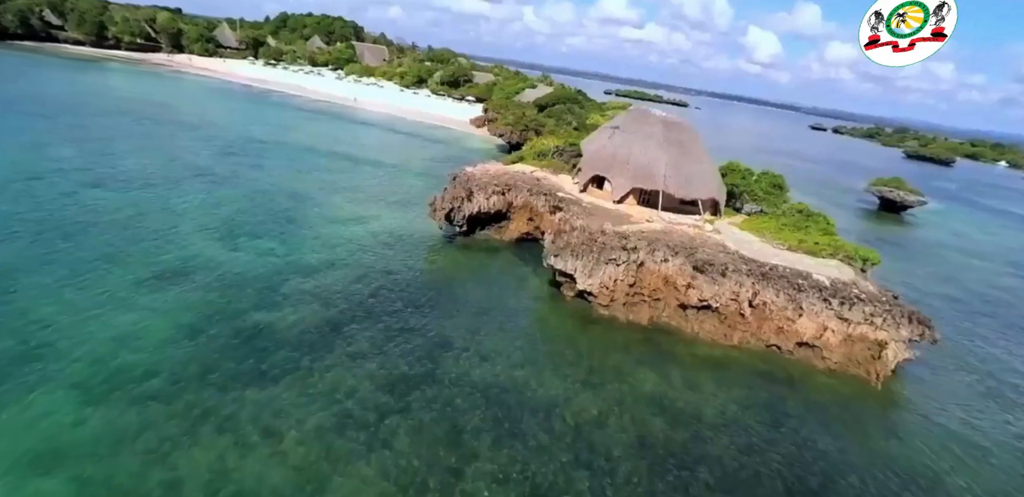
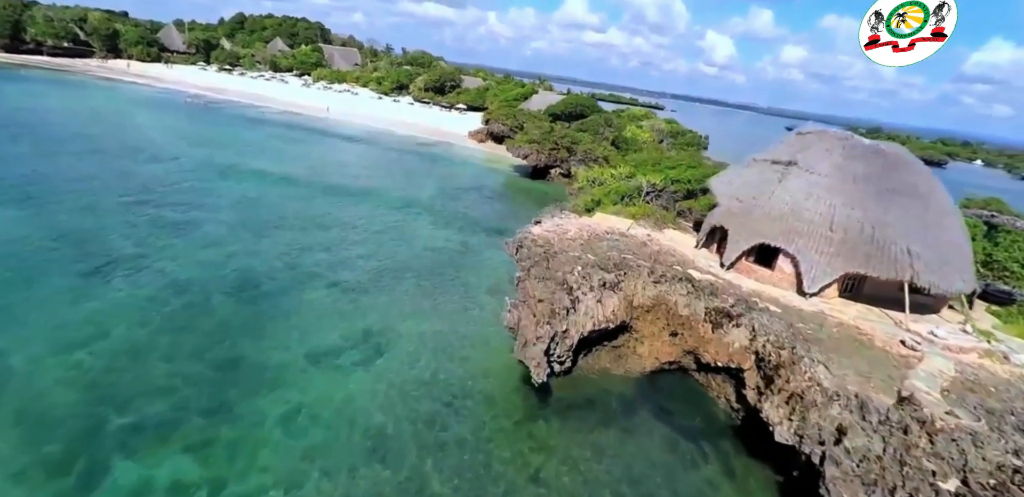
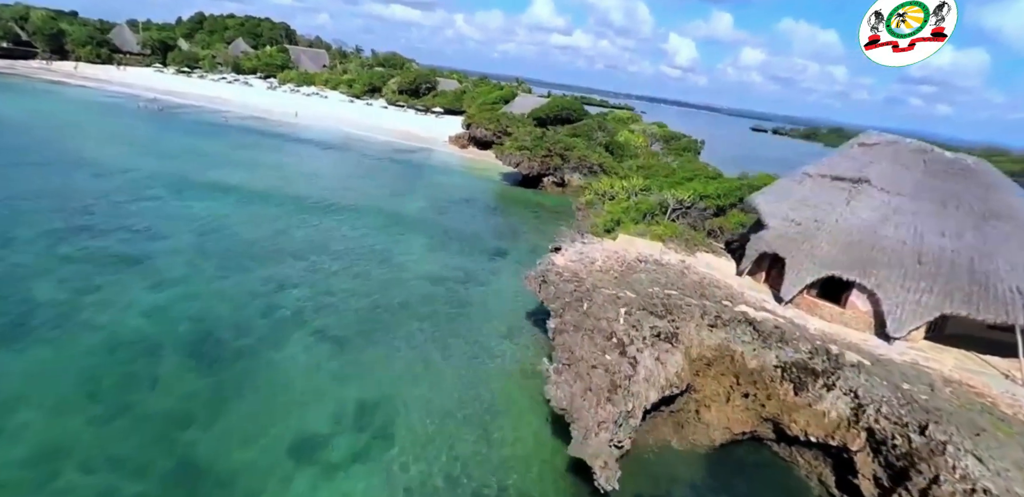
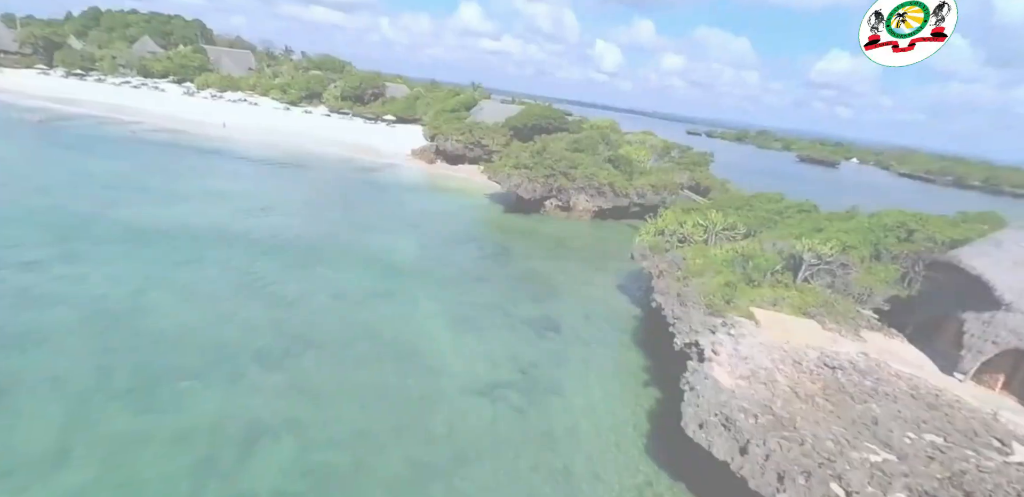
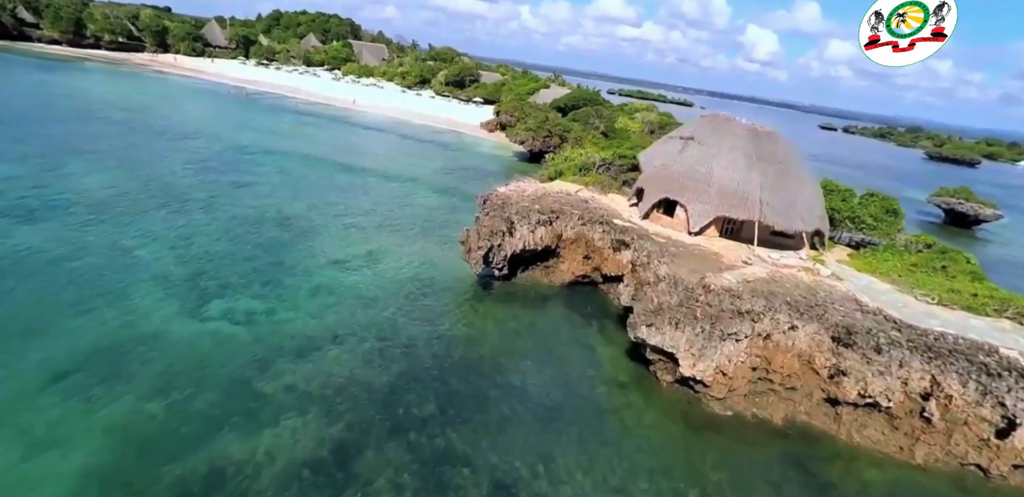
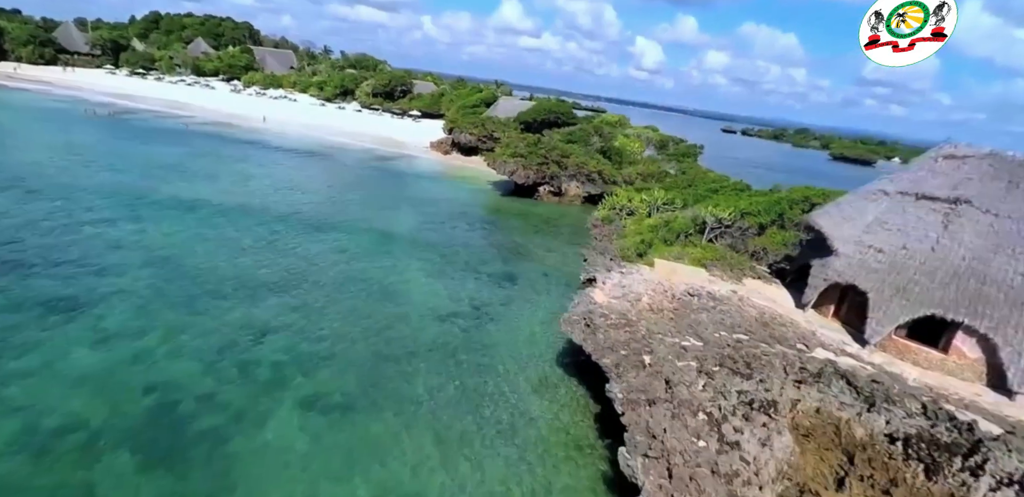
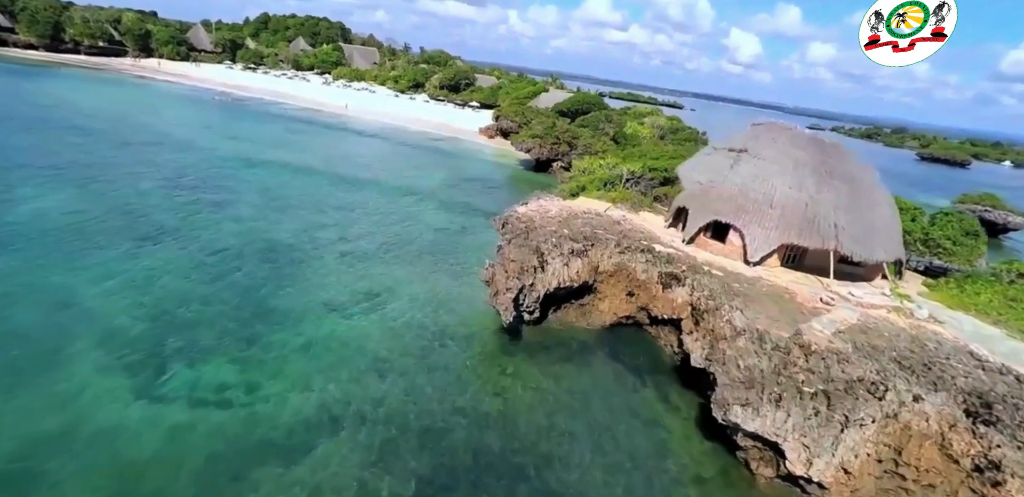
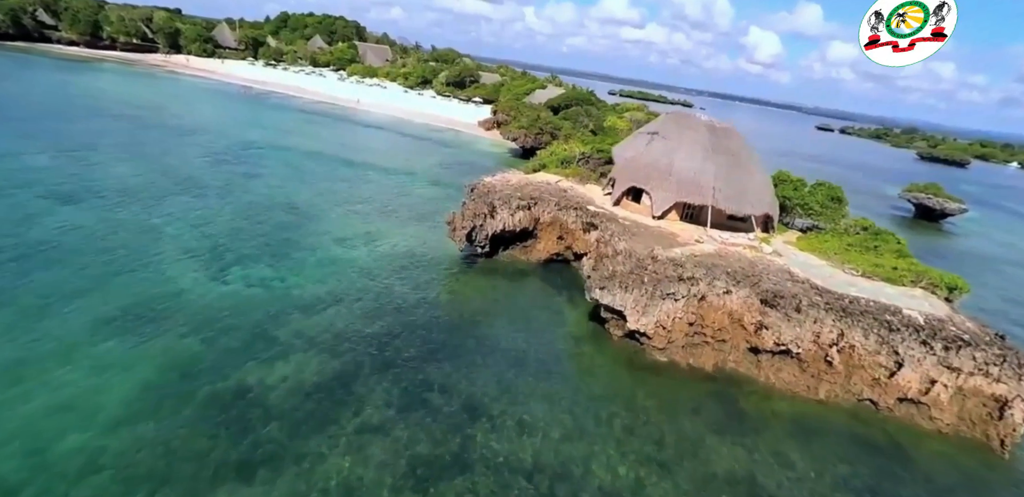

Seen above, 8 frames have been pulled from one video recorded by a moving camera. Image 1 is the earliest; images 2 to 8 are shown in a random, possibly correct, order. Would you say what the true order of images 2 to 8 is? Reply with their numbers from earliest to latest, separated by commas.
8, 5, 7, 2, 3, 6, 4
